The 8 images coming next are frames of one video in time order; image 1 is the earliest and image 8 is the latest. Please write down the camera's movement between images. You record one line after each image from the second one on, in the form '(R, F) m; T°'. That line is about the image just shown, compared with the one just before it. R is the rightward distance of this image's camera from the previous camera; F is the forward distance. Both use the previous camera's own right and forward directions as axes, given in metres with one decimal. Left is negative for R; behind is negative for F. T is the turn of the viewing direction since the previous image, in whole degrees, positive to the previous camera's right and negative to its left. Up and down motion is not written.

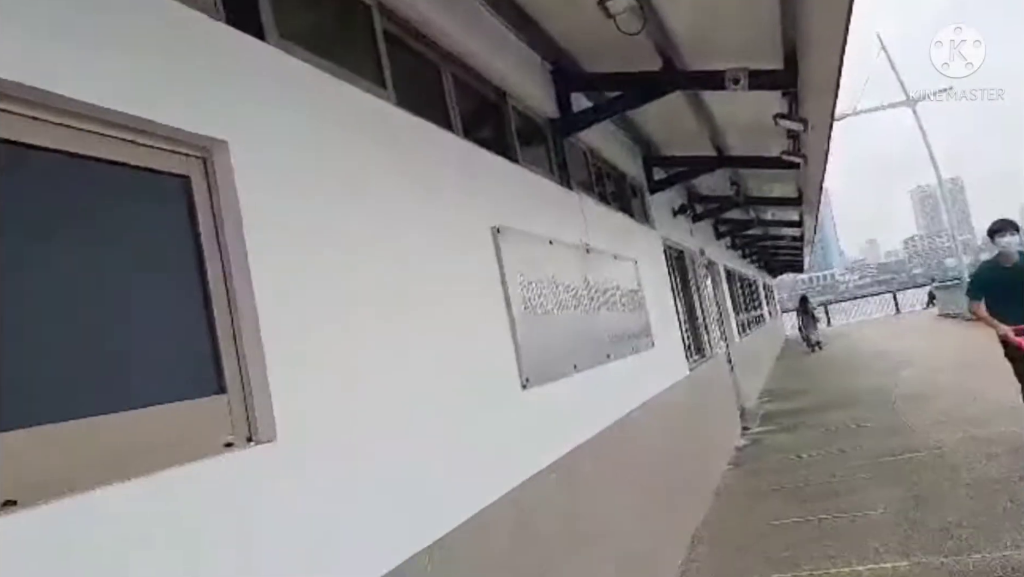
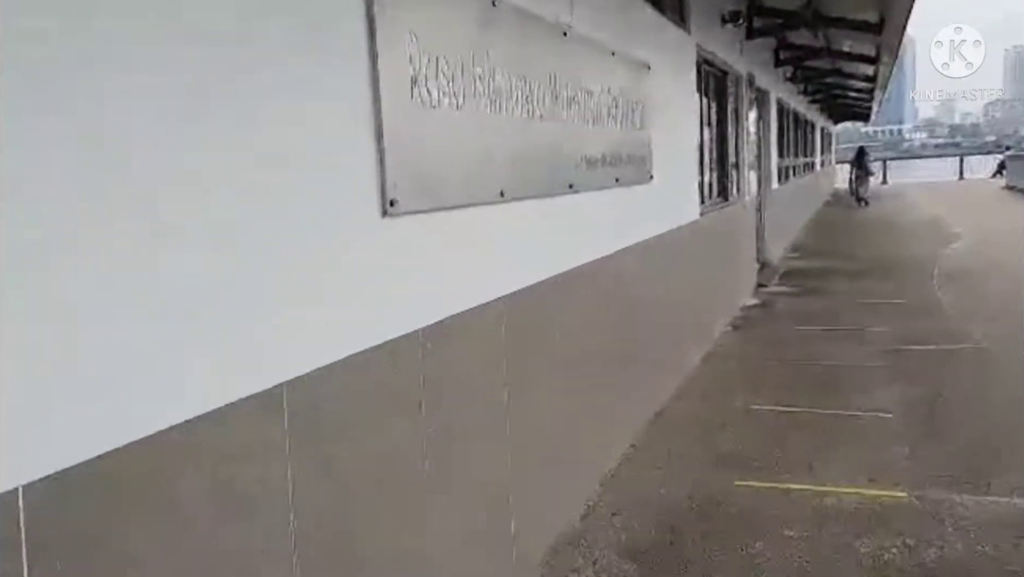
(+0.3, +0.8) m; -2°
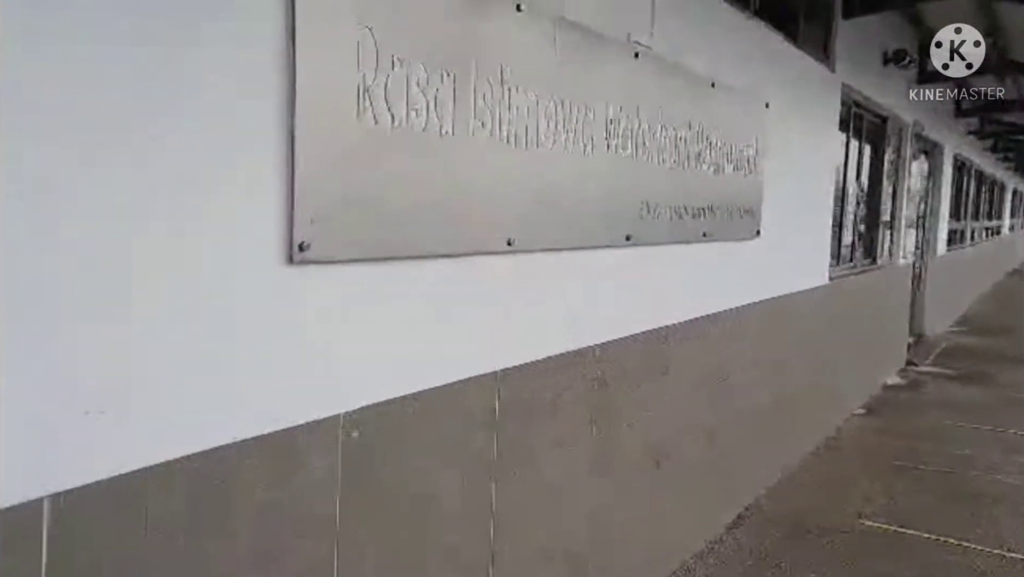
(+0.3, +0.4) m; -11°
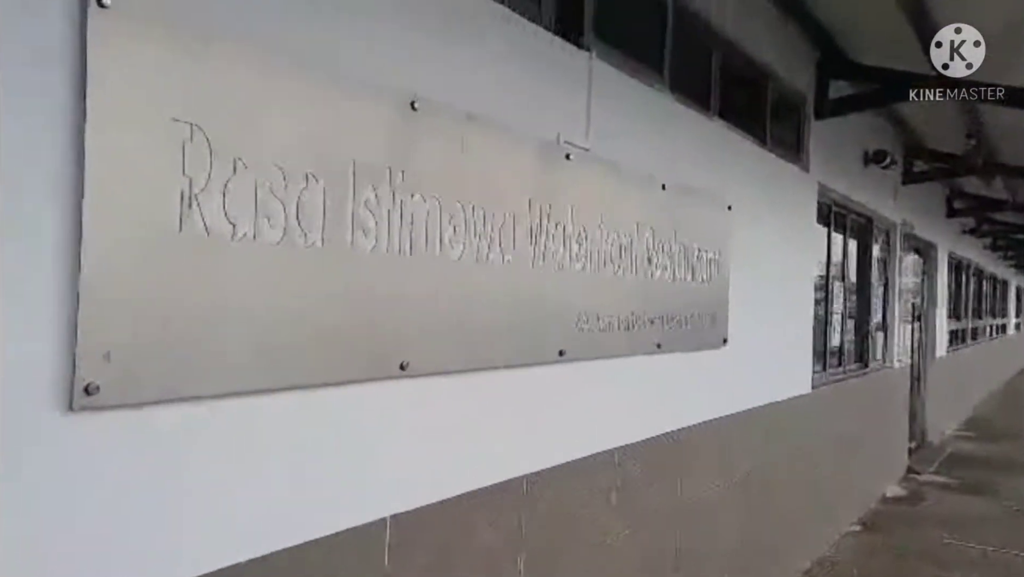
(+0.2, +0.2) m; 0°
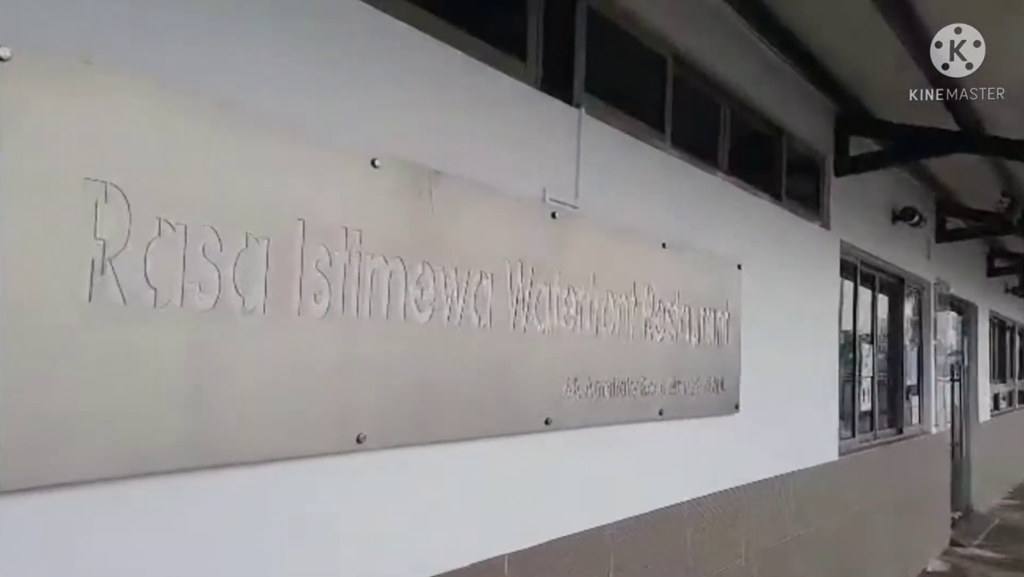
(+0.1, +0.1) m; -3°
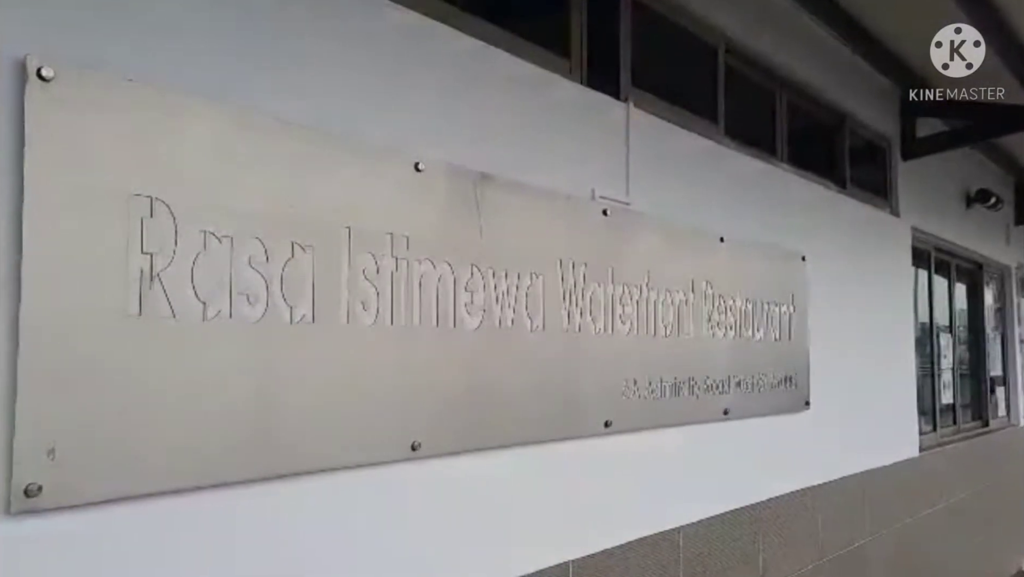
(0.0, 0.0) m; -5°
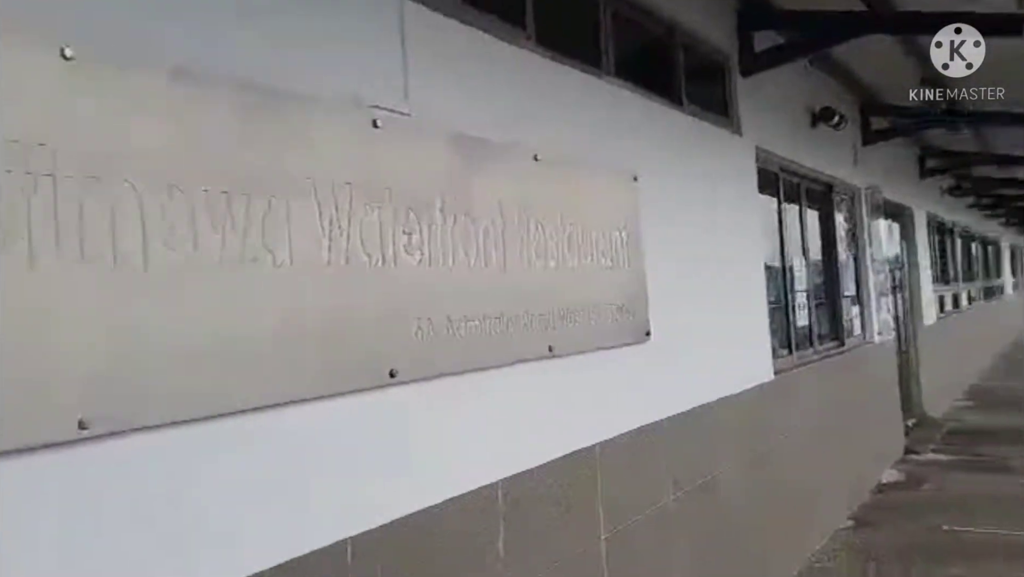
(+0.3, +0.2) m; +8°
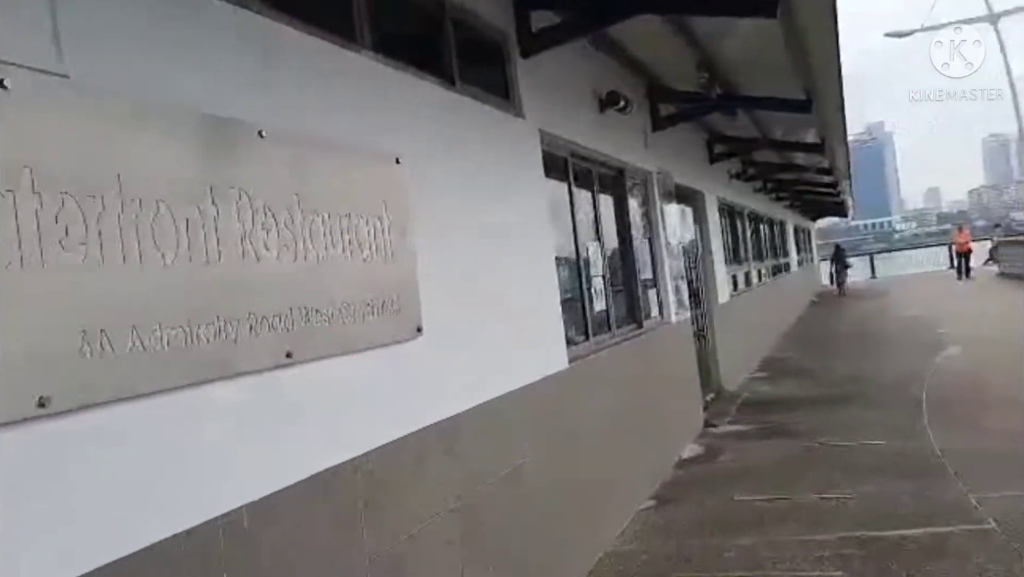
(+0.2, +0.2) m; +12°
